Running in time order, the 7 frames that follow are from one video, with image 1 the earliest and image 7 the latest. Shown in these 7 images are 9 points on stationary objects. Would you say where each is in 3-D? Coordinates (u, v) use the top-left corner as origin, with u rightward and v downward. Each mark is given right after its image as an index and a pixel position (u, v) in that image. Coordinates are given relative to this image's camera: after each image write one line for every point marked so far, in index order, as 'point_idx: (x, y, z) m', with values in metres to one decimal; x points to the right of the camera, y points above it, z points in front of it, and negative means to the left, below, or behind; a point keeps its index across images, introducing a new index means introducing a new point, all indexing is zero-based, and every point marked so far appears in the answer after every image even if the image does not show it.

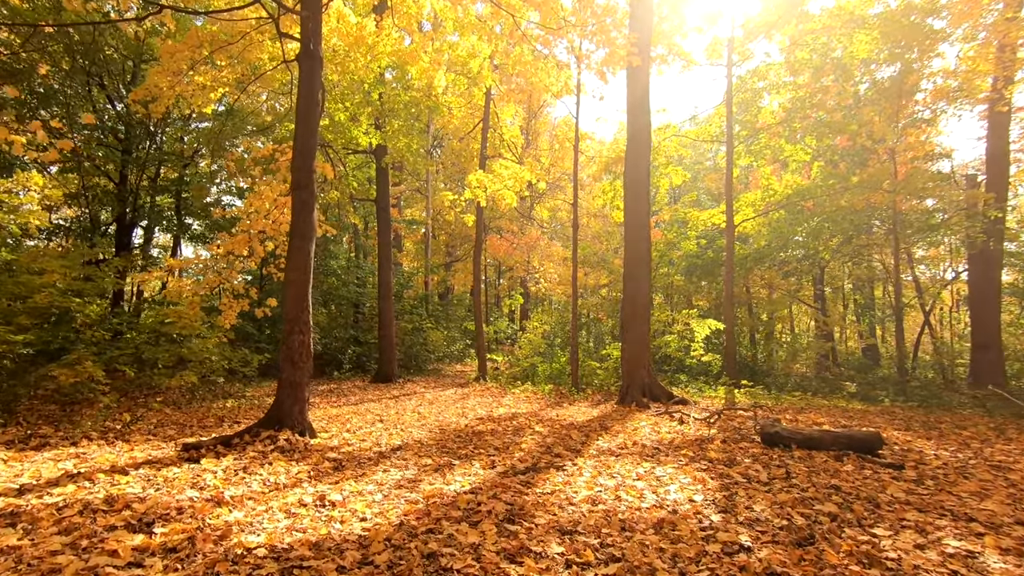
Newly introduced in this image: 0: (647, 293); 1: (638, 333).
0: (+2.2, -0.1, +9.2) m
1: (+2.1, -0.8, +9.1) m
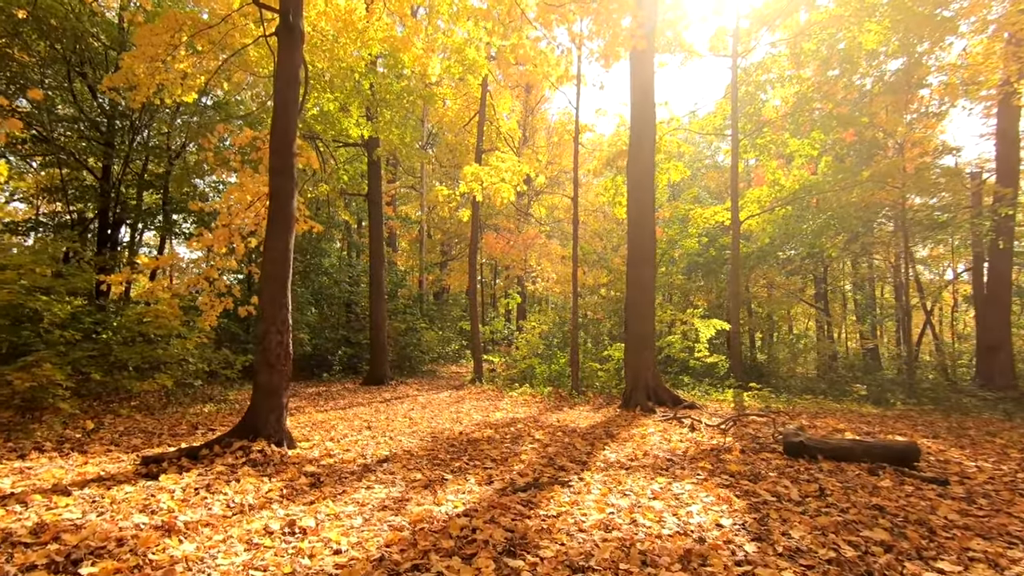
0: (+2.2, -0.1, +8.7) m
1: (+2.1, -0.7, +8.7) m
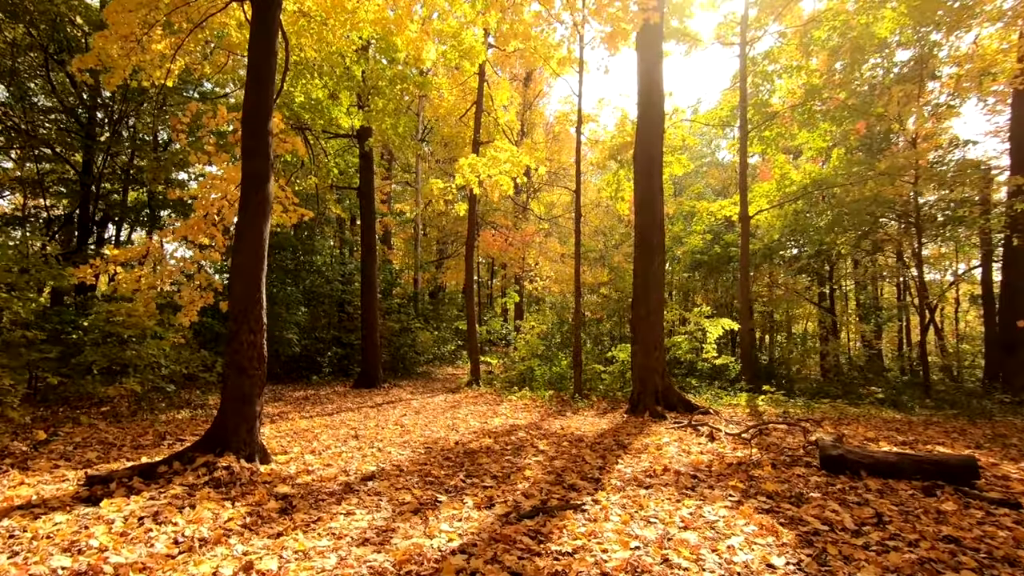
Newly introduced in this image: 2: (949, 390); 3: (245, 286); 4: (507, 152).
0: (+2.2, -0.1, +8.2) m
1: (+2.1, -0.7, +8.1) m
2: (+8.4, -2.0, +10.5) m
3: (-2.2, 0.0, +4.4) m
4: (-0.1, +2.8, +11.0) m
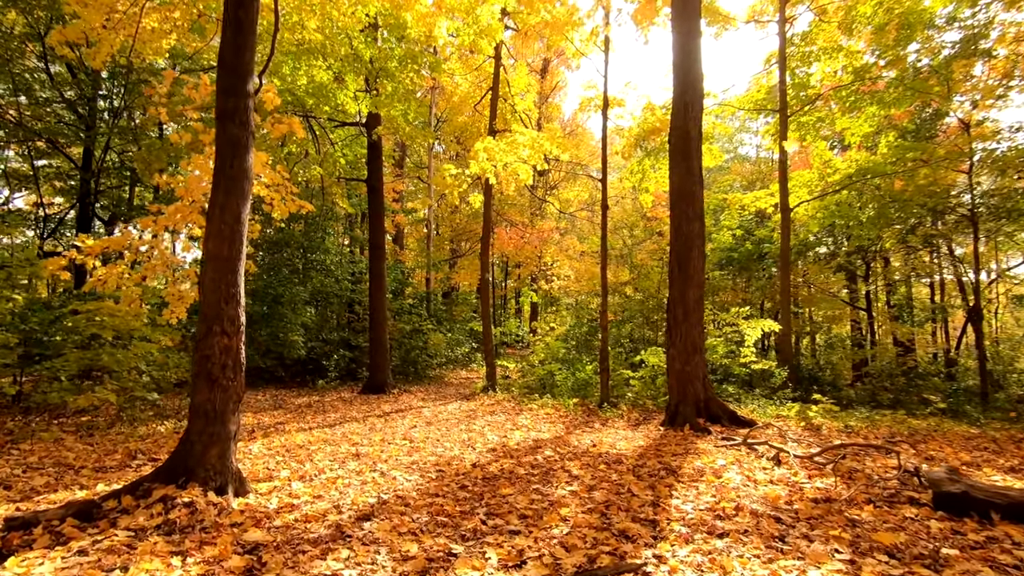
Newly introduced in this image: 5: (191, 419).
0: (+2.5, 0.0, +7.3) m
1: (+2.4, -0.7, +7.2) m
2: (+8.8, -1.9, +9.4) m
3: (-2.0, +0.1, +3.7) m
4: (+0.3, +2.8, +10.2) m
5: (-2.1, -0.8, +3.5) m
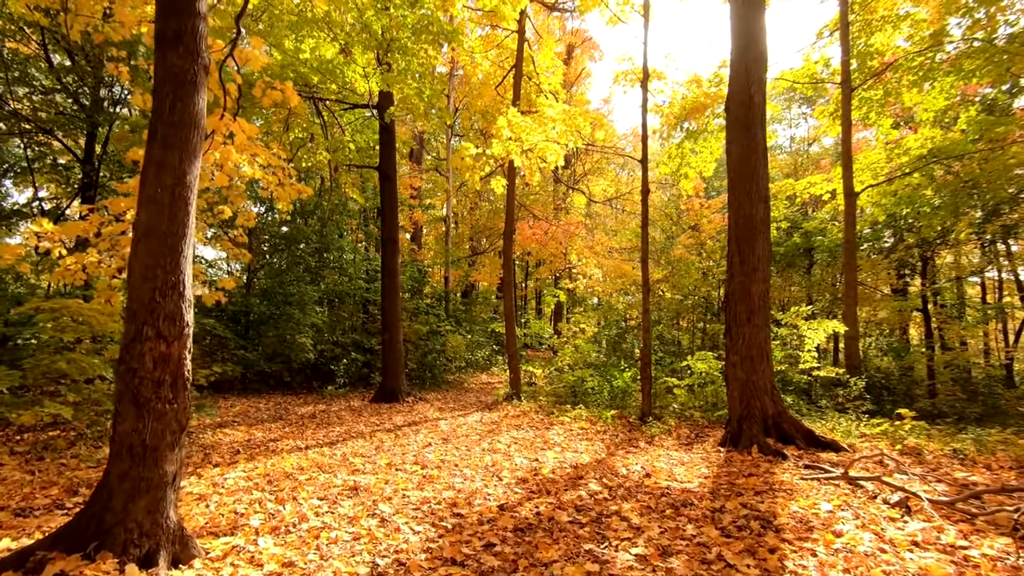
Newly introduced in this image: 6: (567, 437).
0: (+2.8, +0.1, +6.1) m
1: (+2.7, -0.6, +6.1) m
2: (+9.2, -1.9, +8.0) m
3: (-1.8, +0.1, +2.7) m
4: (+0.7, +2.8, +9.1) m
5: (-1.9, -0.8, +2.5) m
6: (+0.7, -1.8, +6.7) m
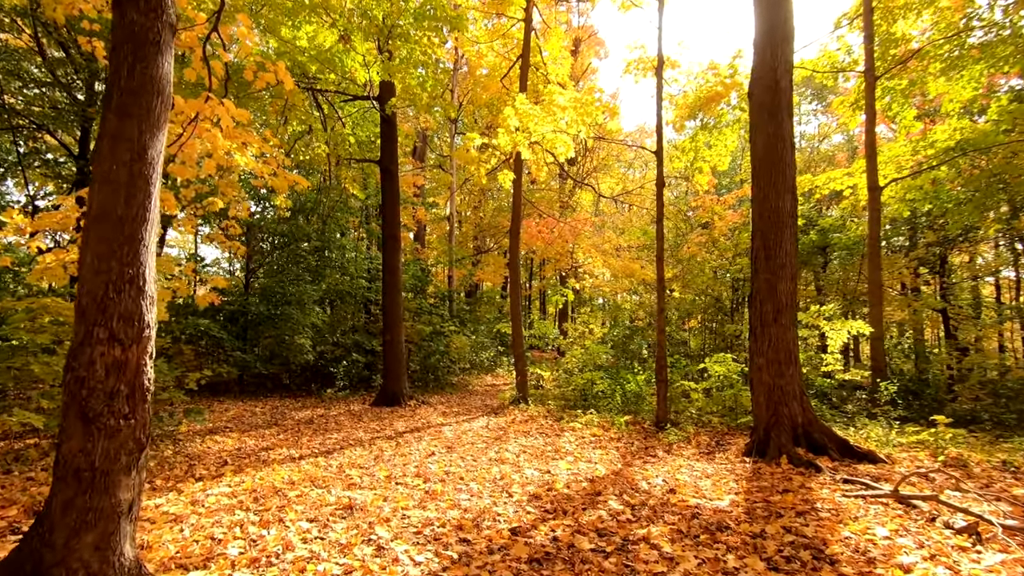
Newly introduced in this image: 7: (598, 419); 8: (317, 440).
0: (+2.9, +0.1, +5.7) m
1: (+2.8, -0.6, +5.6) m
2: (+9.3, -1.8, +7.6) m
3: (-1.7, +0.1, +2.3) m
4: (+0.8, +2.9, +8.7) m
5: (-1.8, -0.8, +2.1) m
6: (+0.8, -1.8, +6.3) m
7: (+1.2, -1.8, +7.7) m
8: (-2.3, -1.8, +6.3) m
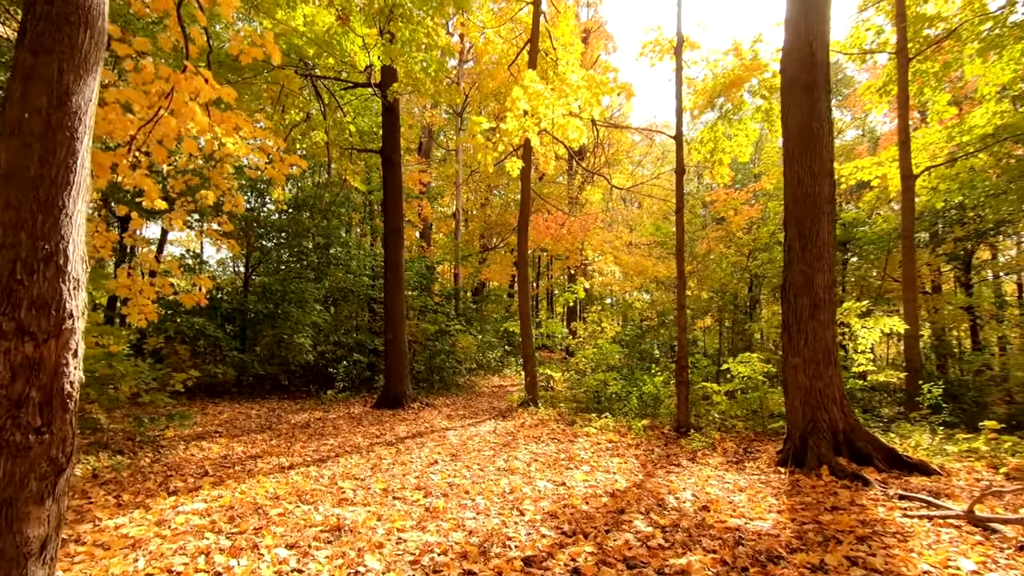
0: (+3.0, +0.1, +5.2) m
1: (+2.9, -0.5, +5.1) m
2: (+9.4, -1.8, +6.9) m
3: (-1.6, +0.2, +1.8) m
4: (+0.9, +2.9, +8.2) m
5: (-1.7, -0.7, +1.7) m
6: (+0.9, -1.7, +5.8) m
7: (+1.3, -1.8, +7.2) m
8: (-2.2, -1.7, +5.8) m
